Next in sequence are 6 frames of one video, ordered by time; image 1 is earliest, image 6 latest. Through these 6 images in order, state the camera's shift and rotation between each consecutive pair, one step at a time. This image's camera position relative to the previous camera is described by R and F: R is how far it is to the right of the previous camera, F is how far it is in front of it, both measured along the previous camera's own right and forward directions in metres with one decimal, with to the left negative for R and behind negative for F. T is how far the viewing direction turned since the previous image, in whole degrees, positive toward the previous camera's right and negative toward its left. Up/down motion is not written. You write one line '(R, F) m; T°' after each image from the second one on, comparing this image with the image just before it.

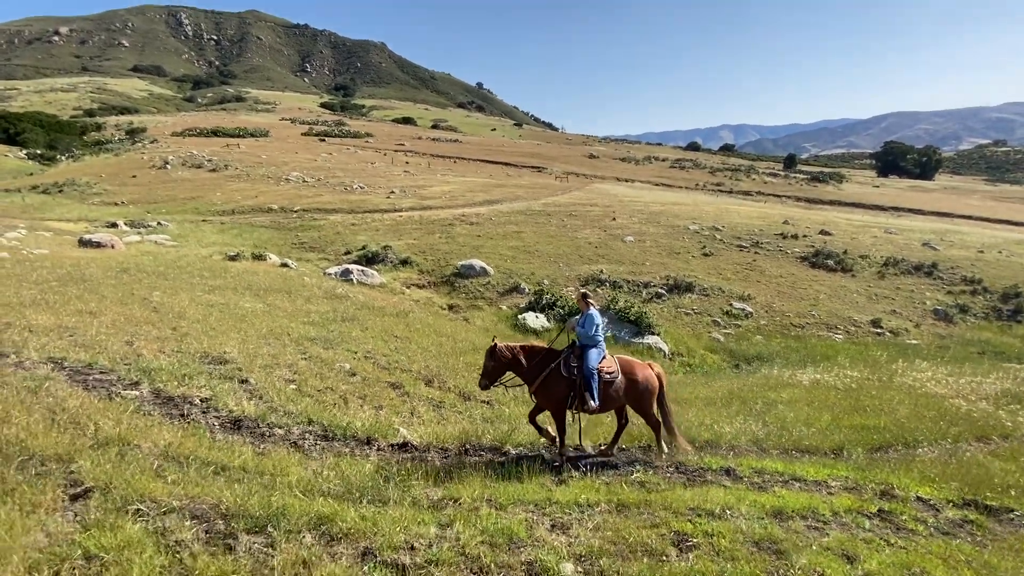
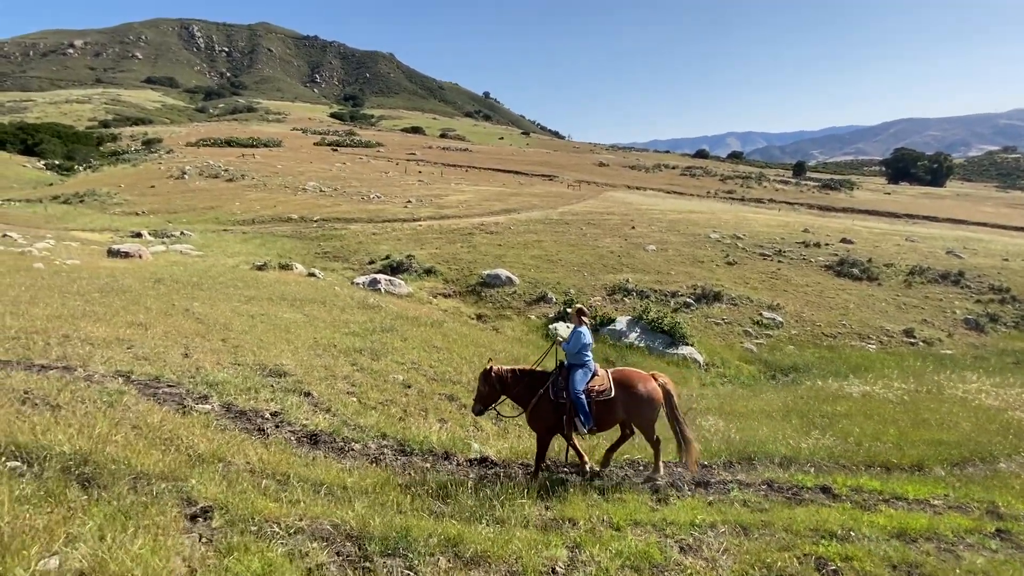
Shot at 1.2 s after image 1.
(-1.4, 0.0) m; -1°
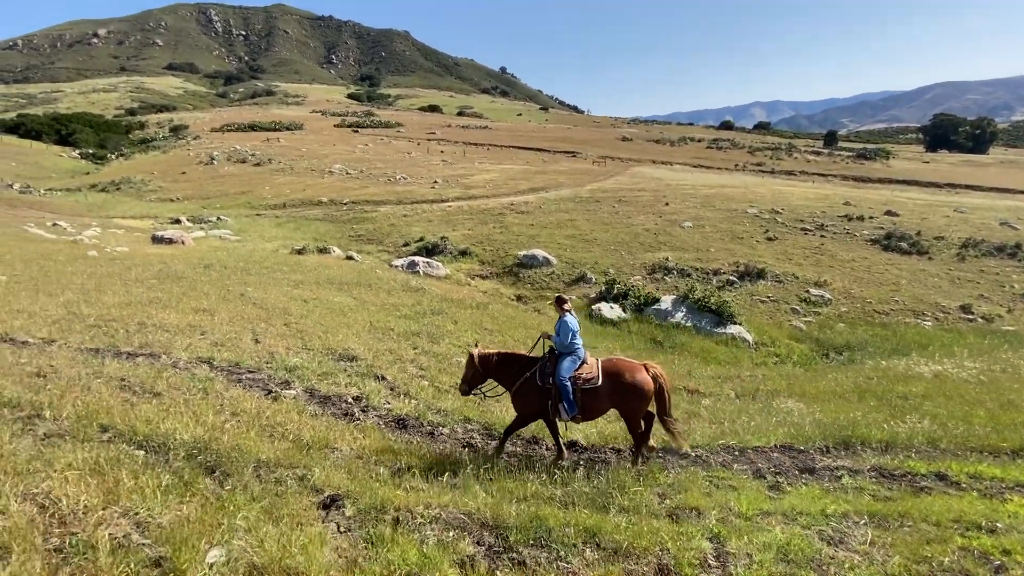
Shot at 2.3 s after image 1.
(-1.3, +0.2) m; -2°
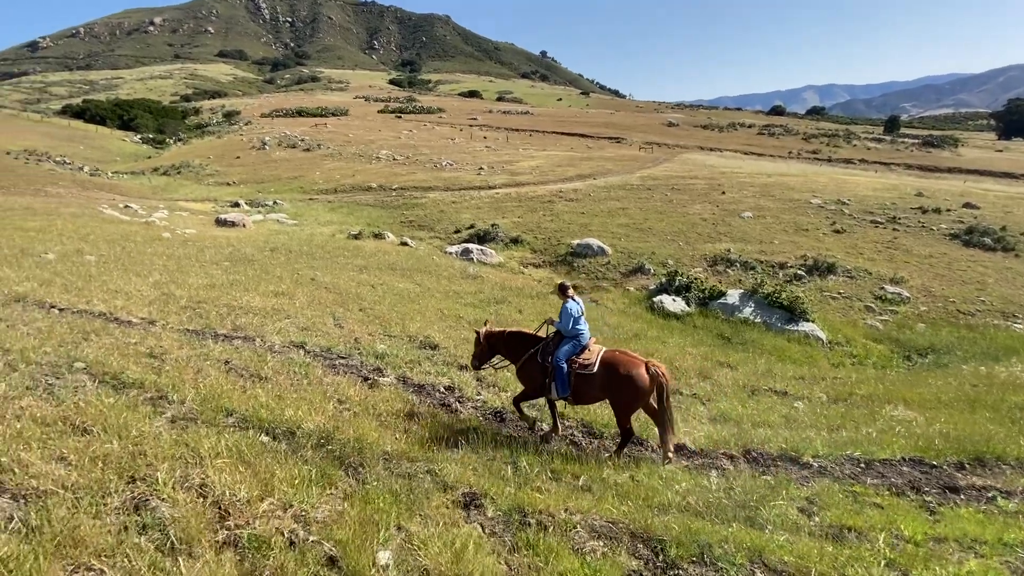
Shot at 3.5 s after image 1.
(-1.4, +0.3) m; -4°
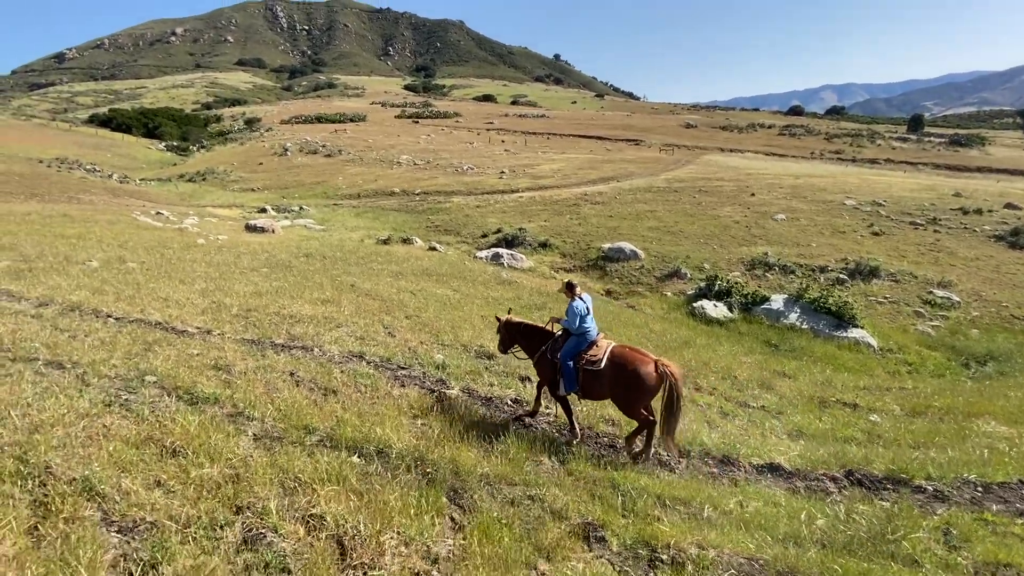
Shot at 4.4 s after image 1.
(-1.2, +0.4) m; -2°
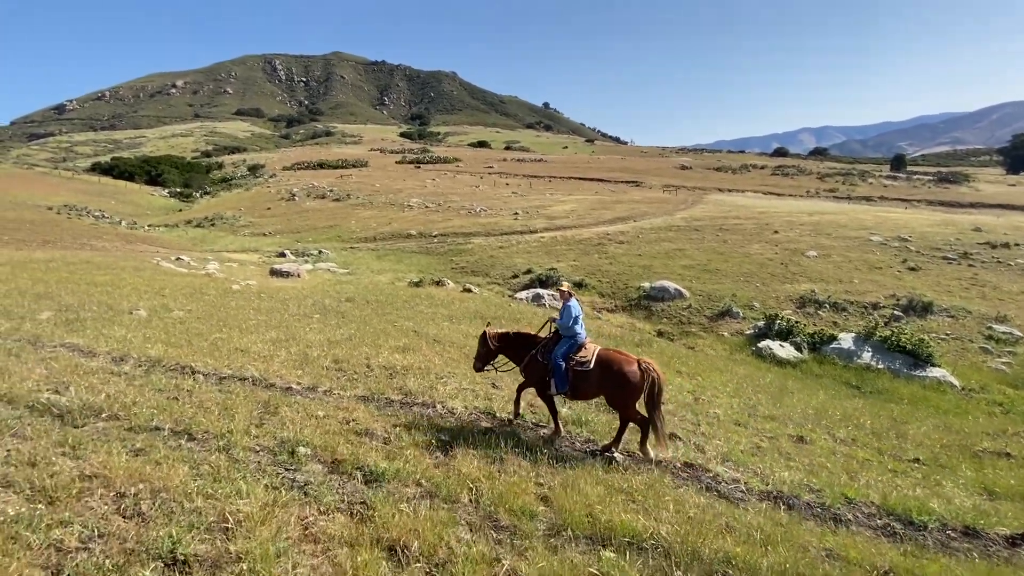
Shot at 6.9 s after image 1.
(-3.2, +1.0) m; +1°
